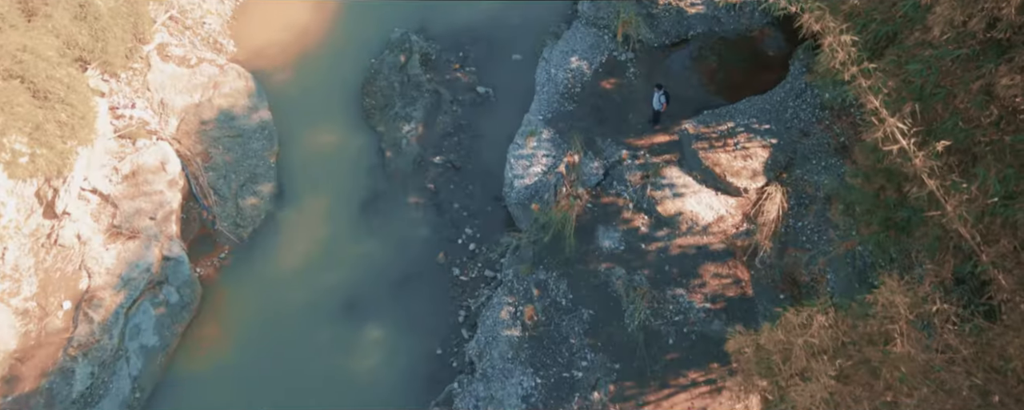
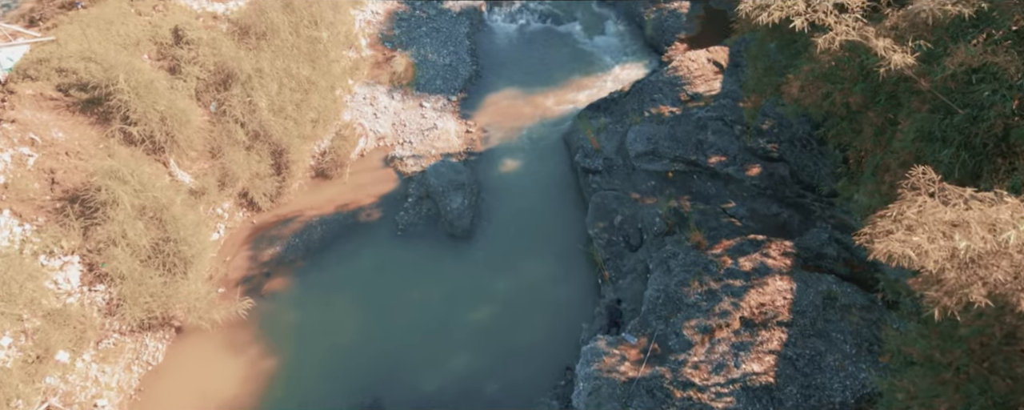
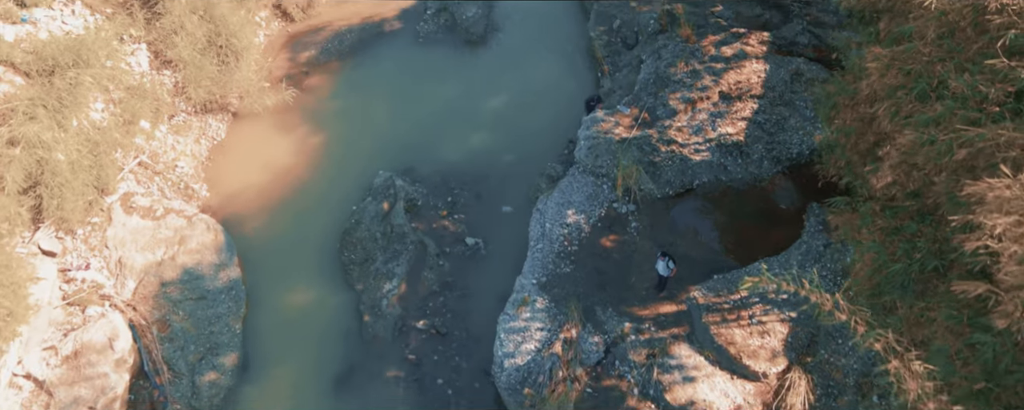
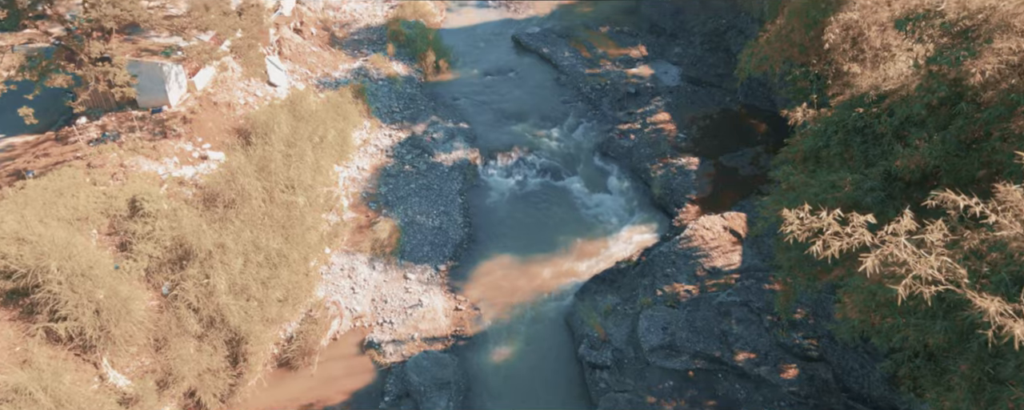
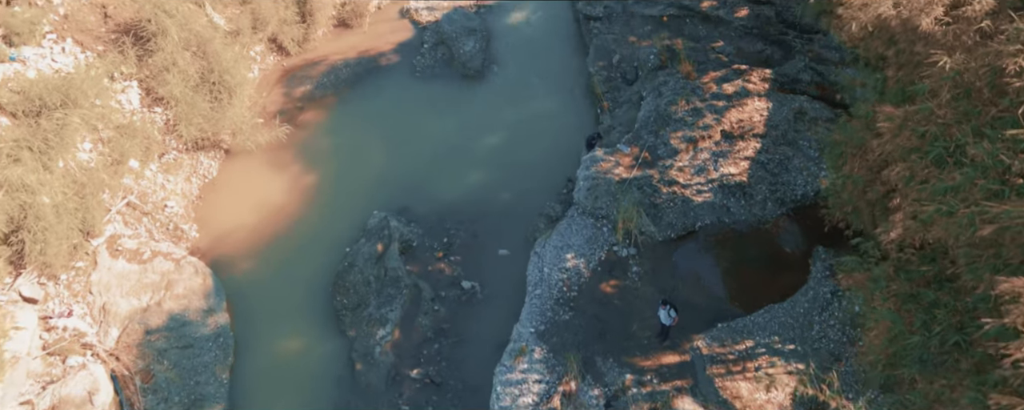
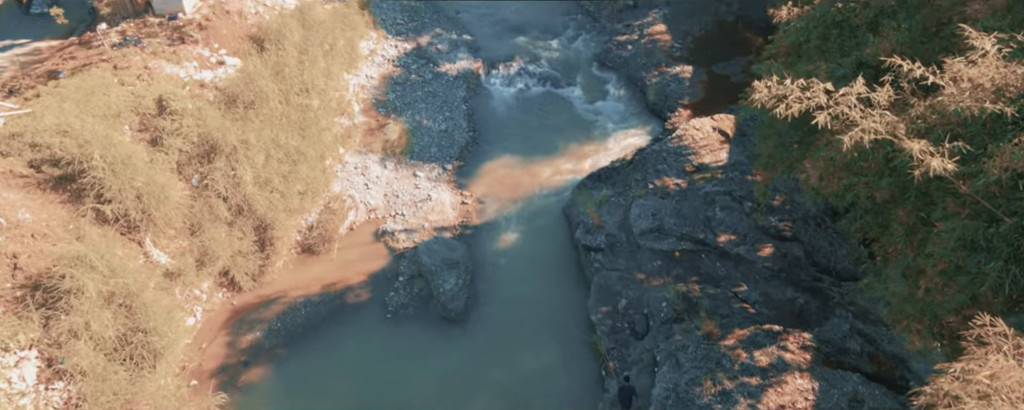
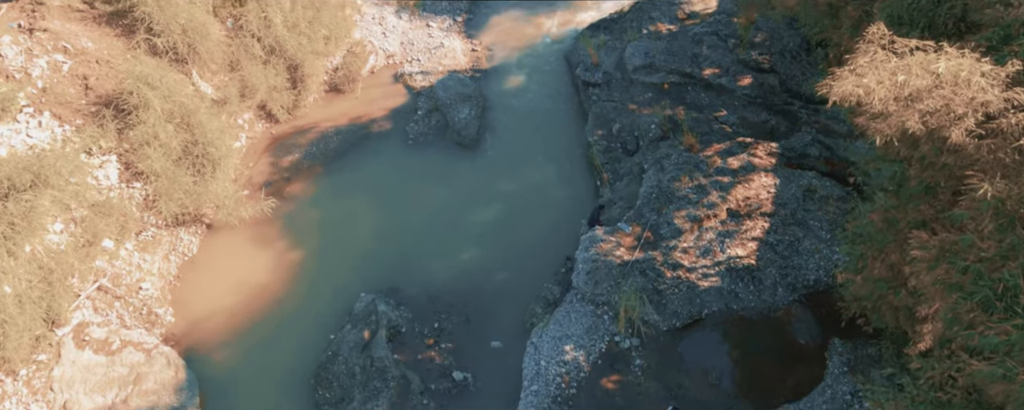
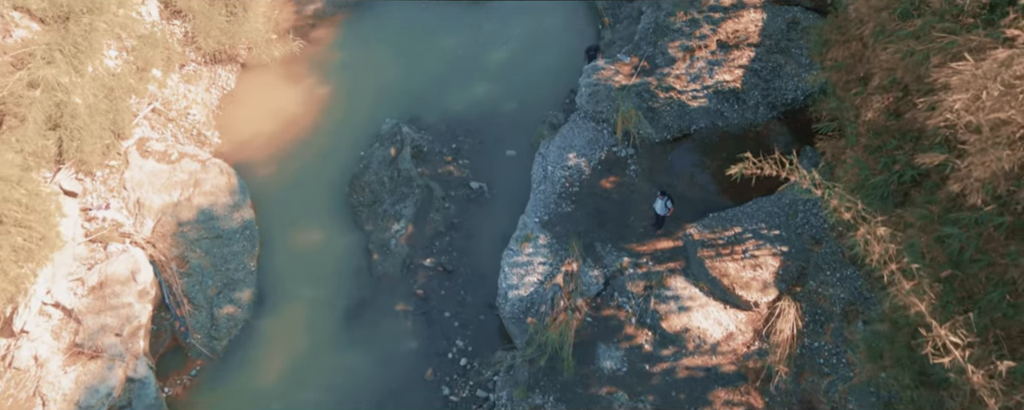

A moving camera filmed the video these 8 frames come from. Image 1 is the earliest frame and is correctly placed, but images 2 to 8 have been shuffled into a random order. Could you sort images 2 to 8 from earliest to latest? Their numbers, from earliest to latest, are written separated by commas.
8, 3, 5, 7, 2, 6, 4
